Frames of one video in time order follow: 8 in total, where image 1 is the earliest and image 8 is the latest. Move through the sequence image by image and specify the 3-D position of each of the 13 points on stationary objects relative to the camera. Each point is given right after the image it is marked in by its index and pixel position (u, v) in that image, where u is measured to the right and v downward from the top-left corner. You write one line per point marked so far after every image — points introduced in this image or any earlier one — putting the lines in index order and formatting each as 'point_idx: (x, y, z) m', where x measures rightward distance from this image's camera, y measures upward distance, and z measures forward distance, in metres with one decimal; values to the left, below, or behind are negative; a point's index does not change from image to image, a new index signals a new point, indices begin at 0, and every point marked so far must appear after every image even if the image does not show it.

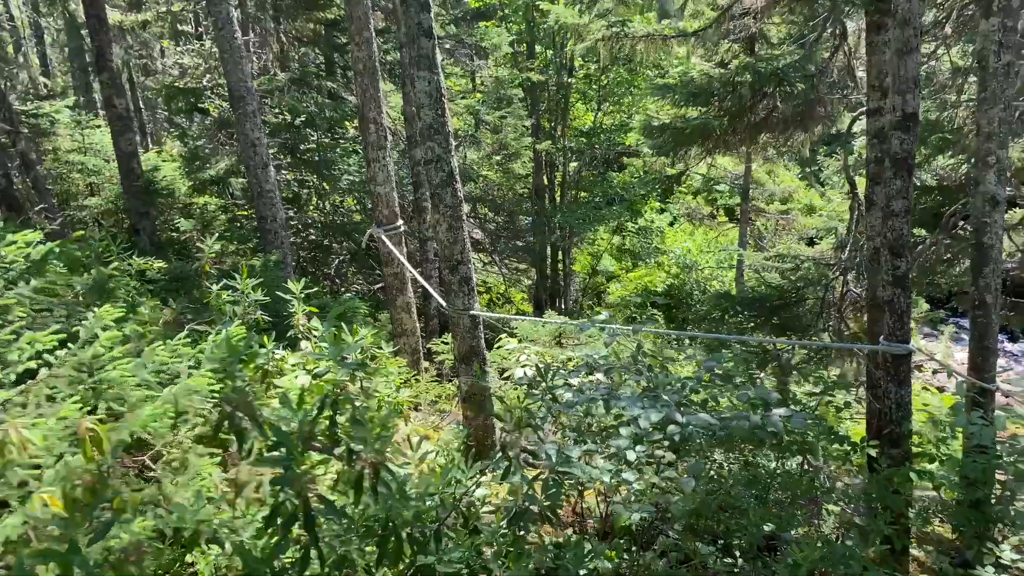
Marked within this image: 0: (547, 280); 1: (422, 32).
0: (+0.5, +0.1, +11.4) m
1: (-0.4, +1.0, +3.3) m
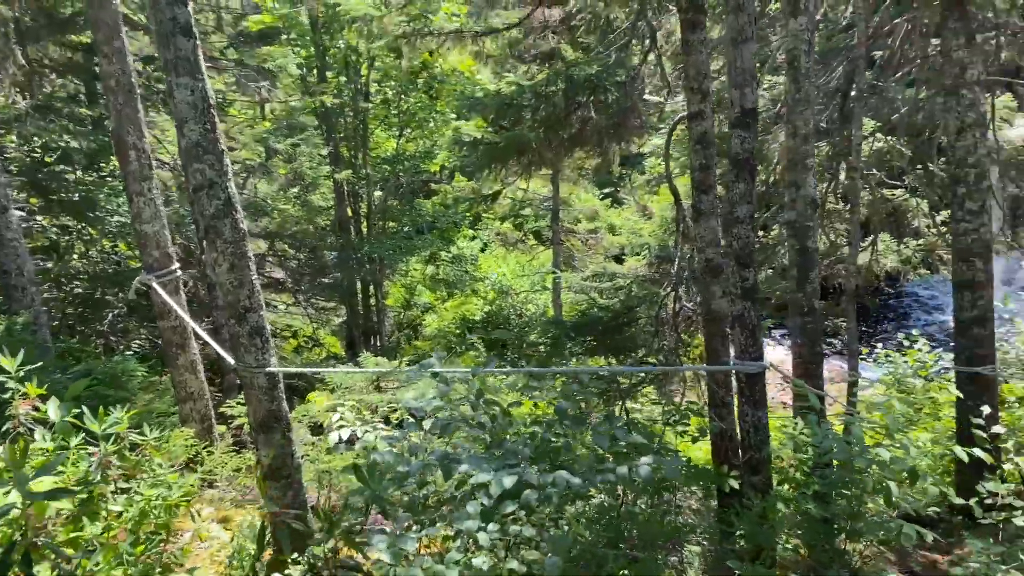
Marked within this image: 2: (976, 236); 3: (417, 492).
0: (-2.0, -0.4, +10.7) m
1: (-1.1, +0.8, +2.7) m
2: (+3.1, +0.3, +5.5) m
3: (-0.3, -0.6, +2.3) m
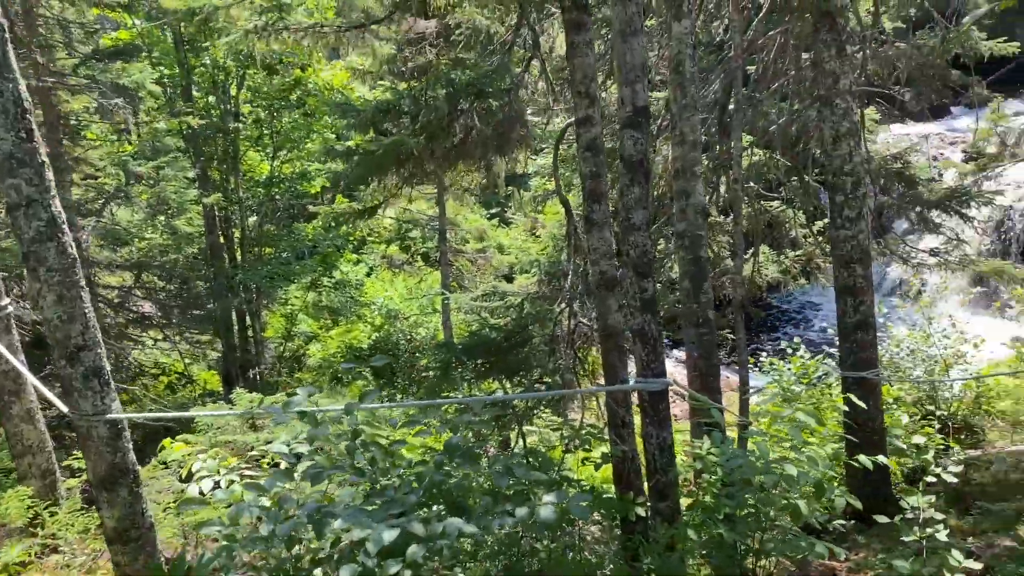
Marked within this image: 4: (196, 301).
0: (-3.4, -0.7, +10.1) m
1: (-1.4, +0.7, +2.3) m
2: (+2.3, +0.3, +5.6) m
3: (-0.5, -0.6, +2.0) m
4: (-3.4, -0.1, +9.1) m
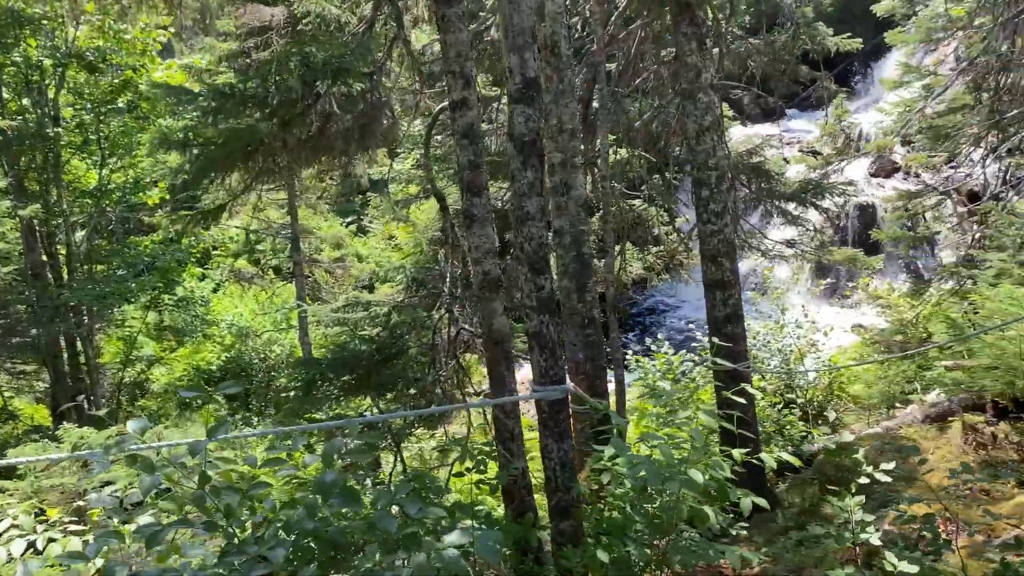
0: (-4.9, -1.0, +9.1) m
1: (-1.7, +0.7, +1.7) m
2: (+1.4, +0.3, +5.6) m
3: (-0.7, -0.6, +1.5) m
4: (-4.8, -0.4, +8.1) m
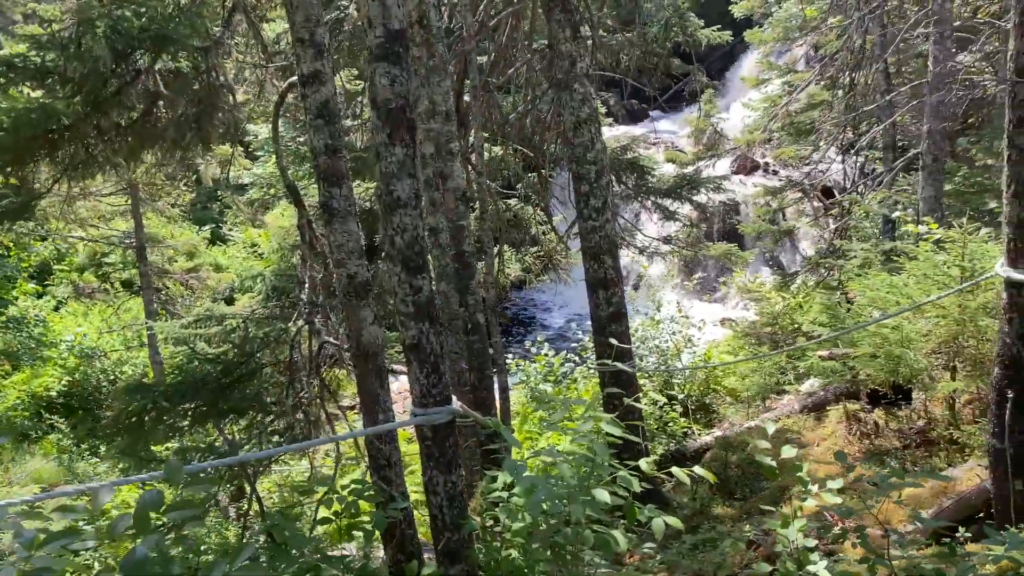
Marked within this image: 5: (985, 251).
0: (-6.1, -1.2, +7.9) m
1: (-1.9, +0.6, +1.1) m
2: (+0.6, +0.4, +5.4) m
3: (-0.9, -0.7, +1.0) m
4: (-5.9, -0.6, +6.9) m
5: (+2.5, +0.2, +4.4) m
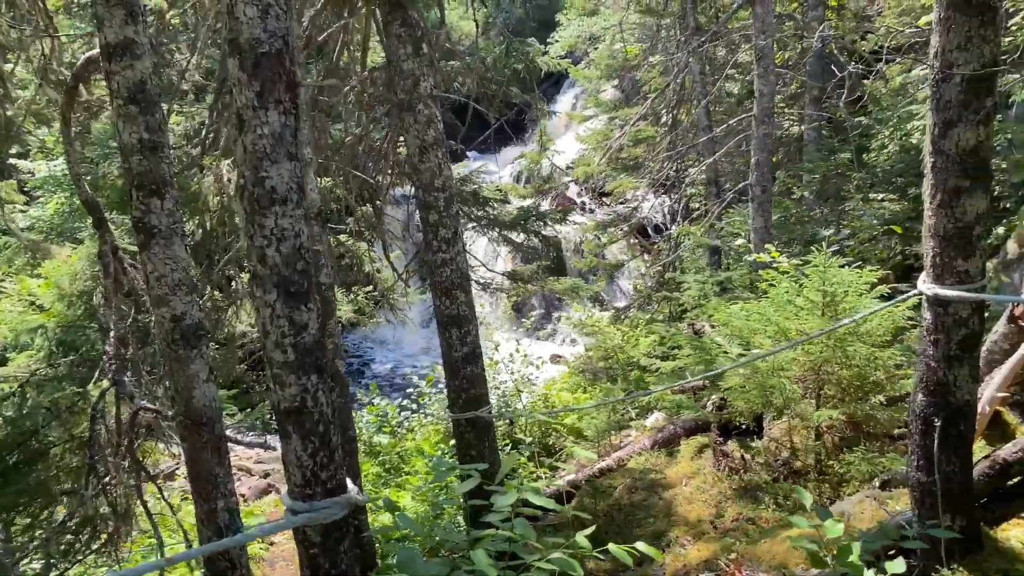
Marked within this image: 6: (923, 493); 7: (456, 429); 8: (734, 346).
0: (-7.3, -1.8, +5.8) m
1: (-1.9, +0.5, +0.2) m
2: (-0.3, +0.1, +4.9) m
3: (-0.8, -0.7, +0.3) m
4: (-7.0, -1.1, +4.9) m
5: (+1.7, +0.1, +4.4) m
6: (+1.4, -0.7, +2.8) m
7: (-0.3, -0.9, +5.1) m
8: (+1.3, -0.3, +5.0) m
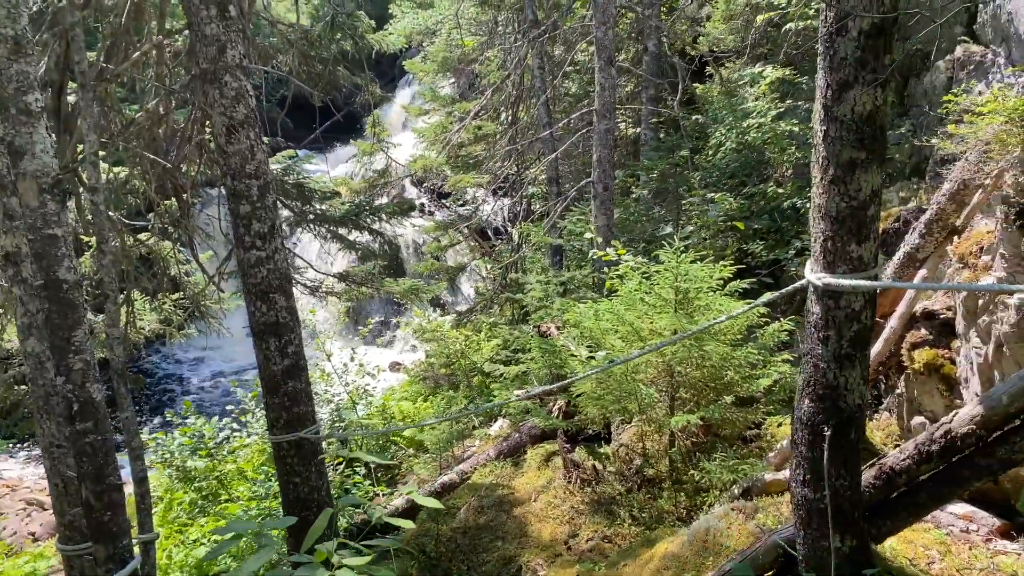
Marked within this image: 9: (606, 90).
0: (-8.2, -1.9, +3.8) m
1: (-1.8, +0.5, -0.7) m
2: (-1.2, +0.1, +4.3) m
3: (-0.8, -0.7, -0.3) m
4: (-7.7, -1.2, +3.0) m
5: (+0.9, +0.1, +4.1) m
6: (+0.9, -0.6, +2.5) m
7: (-1.3, -0.9, +4.5) m
8: (+0.4, -0.3, +4.7) m
9: (+0.8, +1.7, +7.1) m
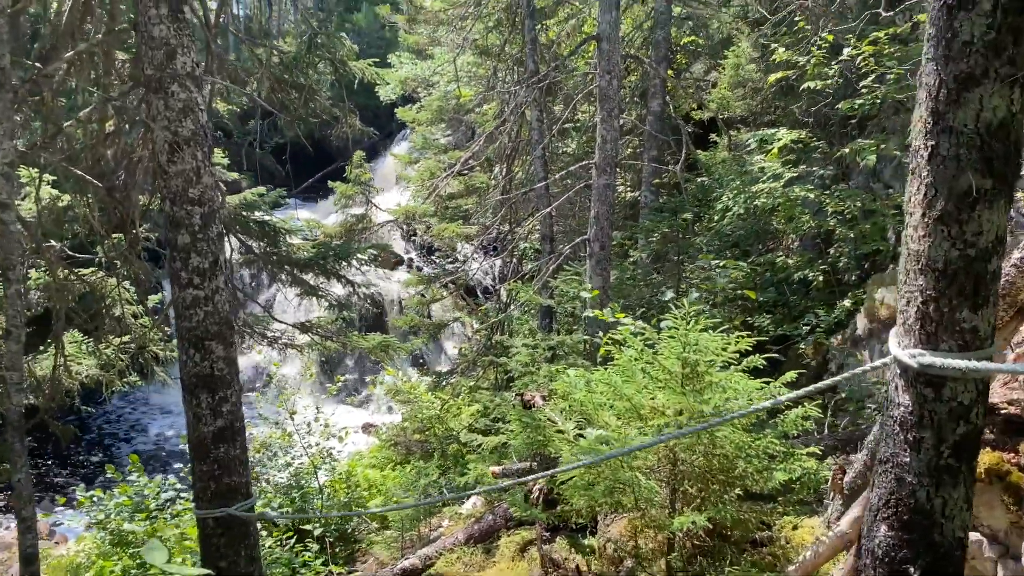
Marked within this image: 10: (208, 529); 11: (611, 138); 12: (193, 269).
0: (-8.4, -1.6, +2.9) m
1: (-1.8, +0.8, -1.3) m
2: (-1.3, -0.1, +3.7) m
3: (-0.8, -0.5, -1.0) m
4: (-7.8, -0.9, +2.2) m
5: (+0.8, -0.2, +3.5) m
6: (+0.8, -0.8, +1.8) m
7: (-1.4, -1.1, +3.8) m
8: (+0.3, -0.7, +4.0) m
9: (+0.8, +1.1, +6.6) m
10: (-1.3, -1.1, +3.7) m
11: (+0.8, +1.2, +6.6) m
12: (-1.4, +0.1, +3.6) m
